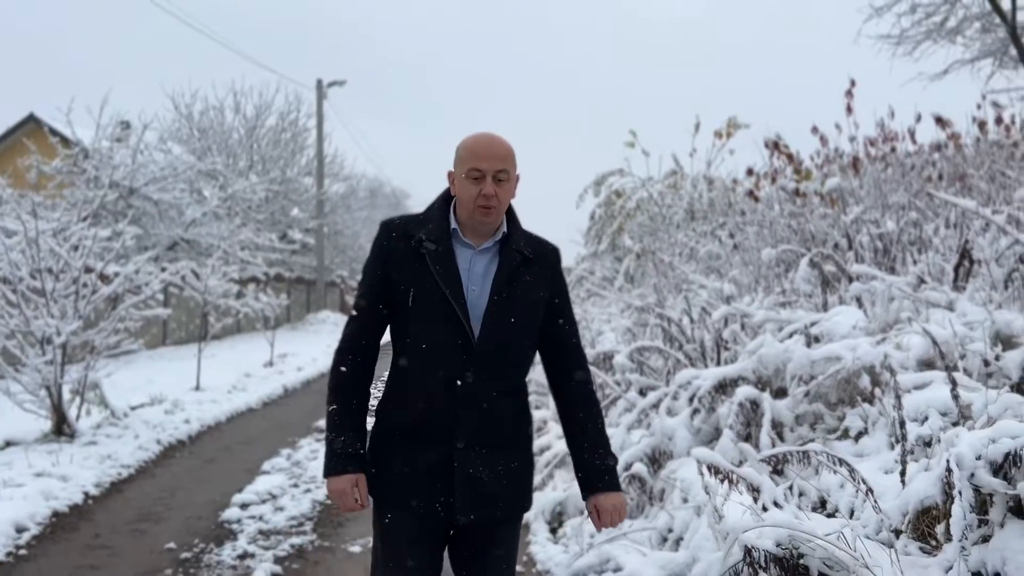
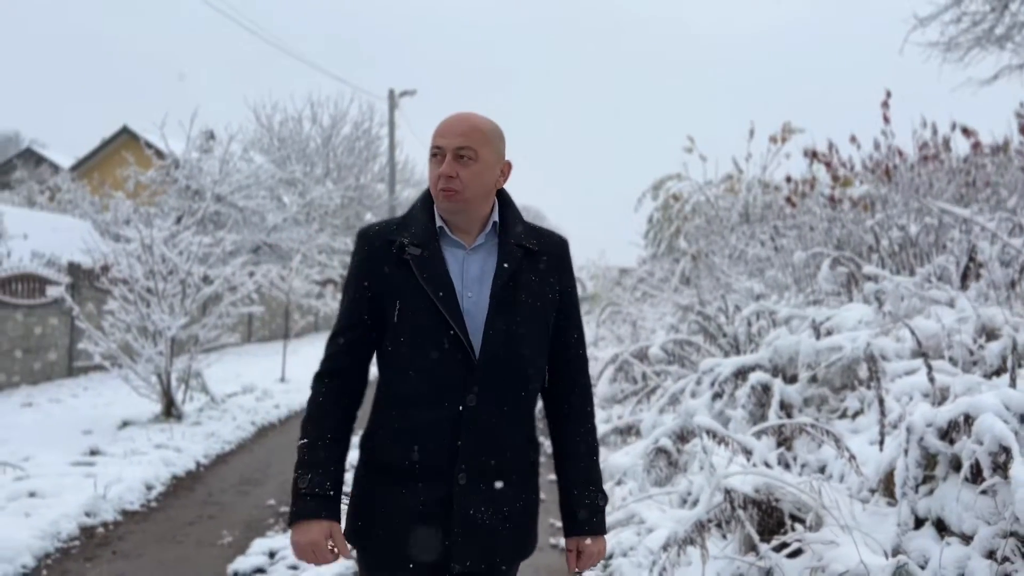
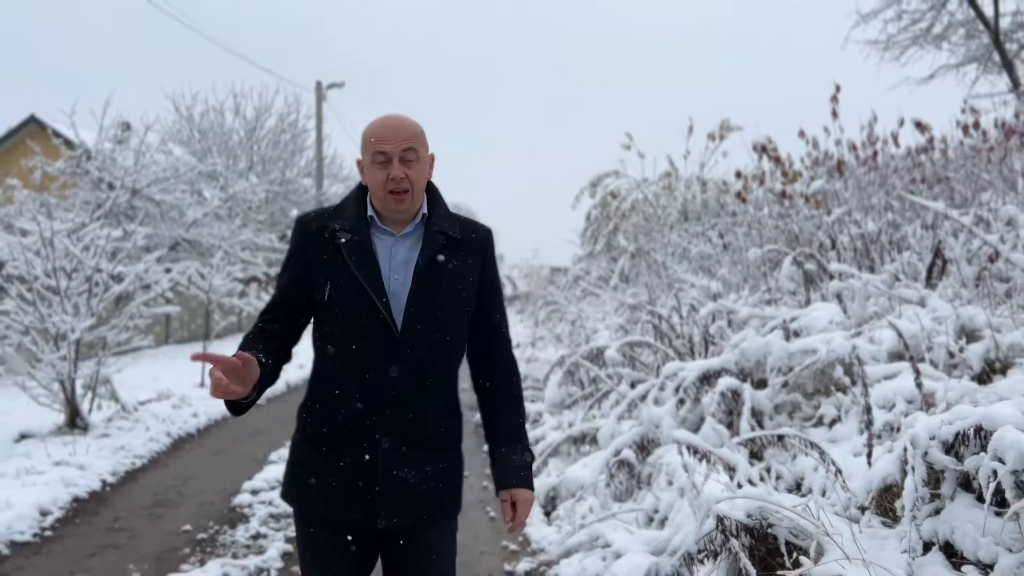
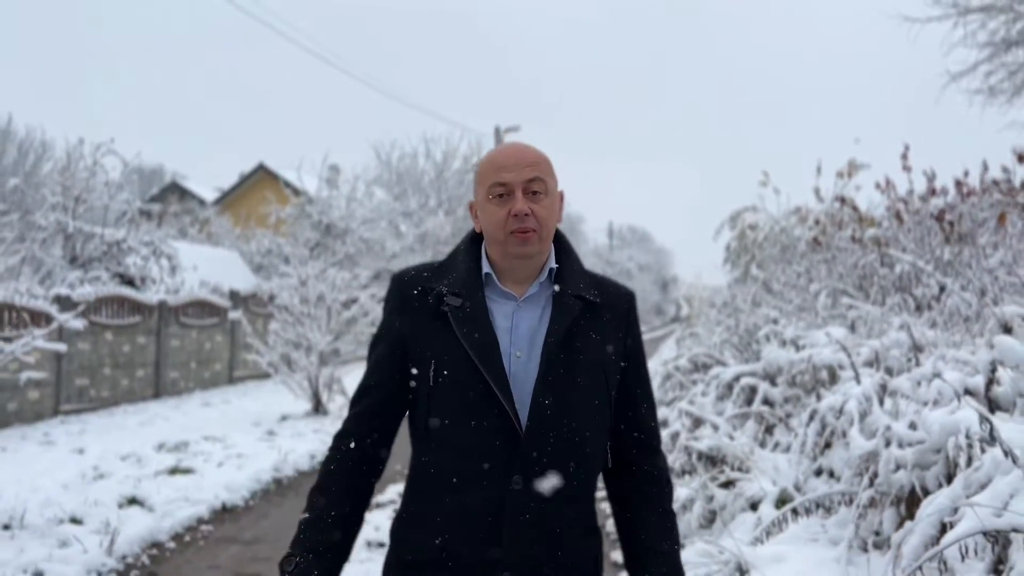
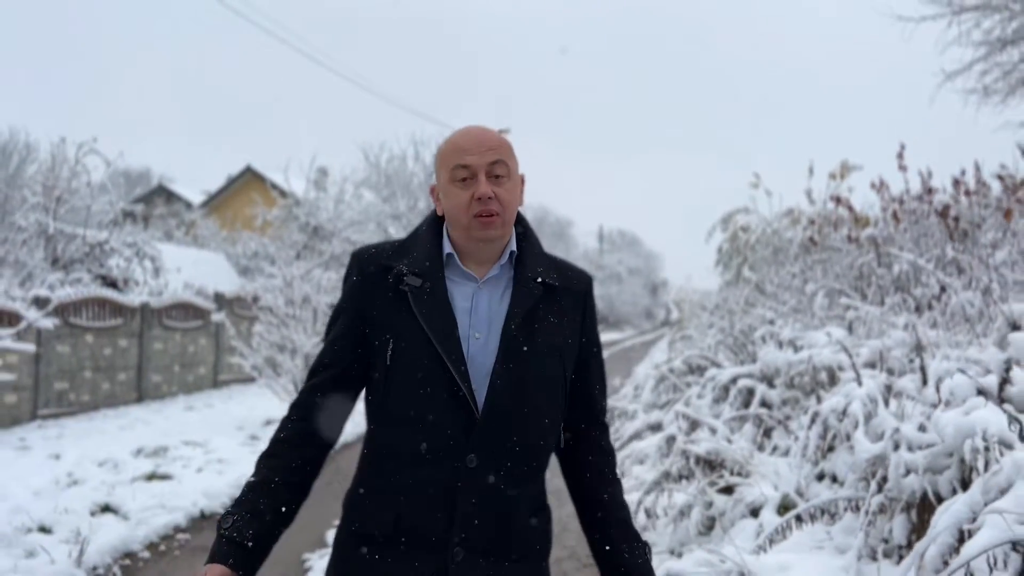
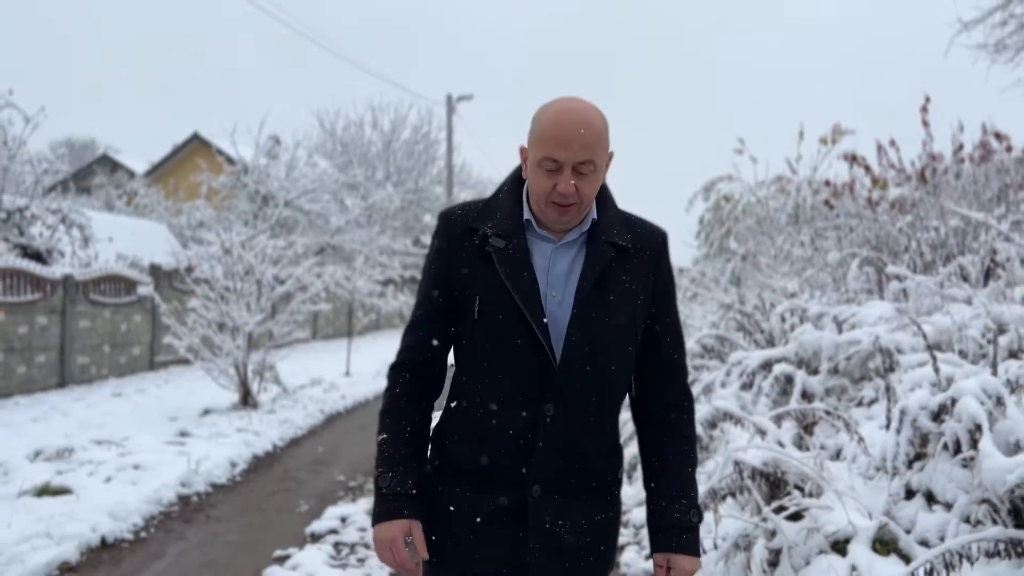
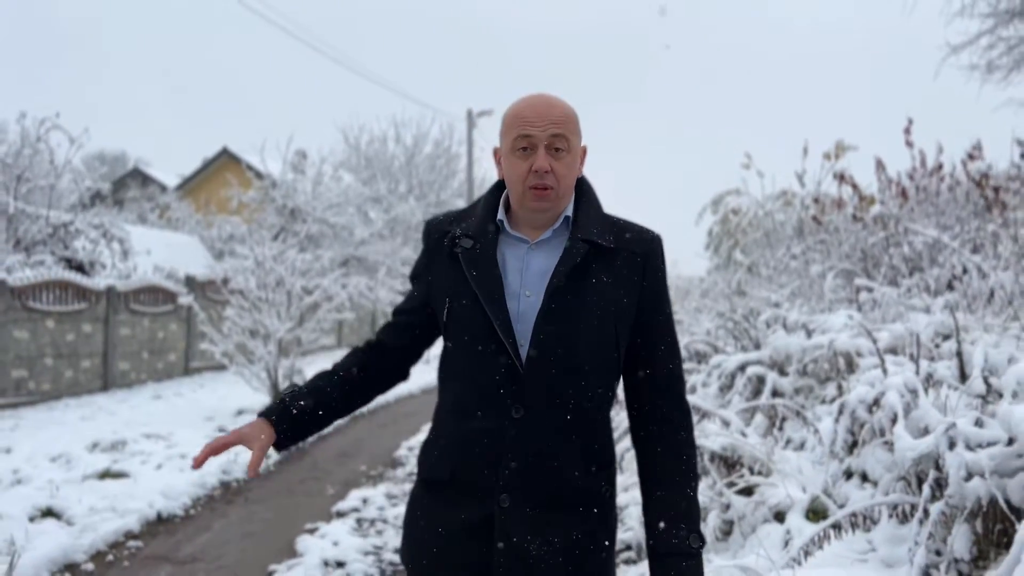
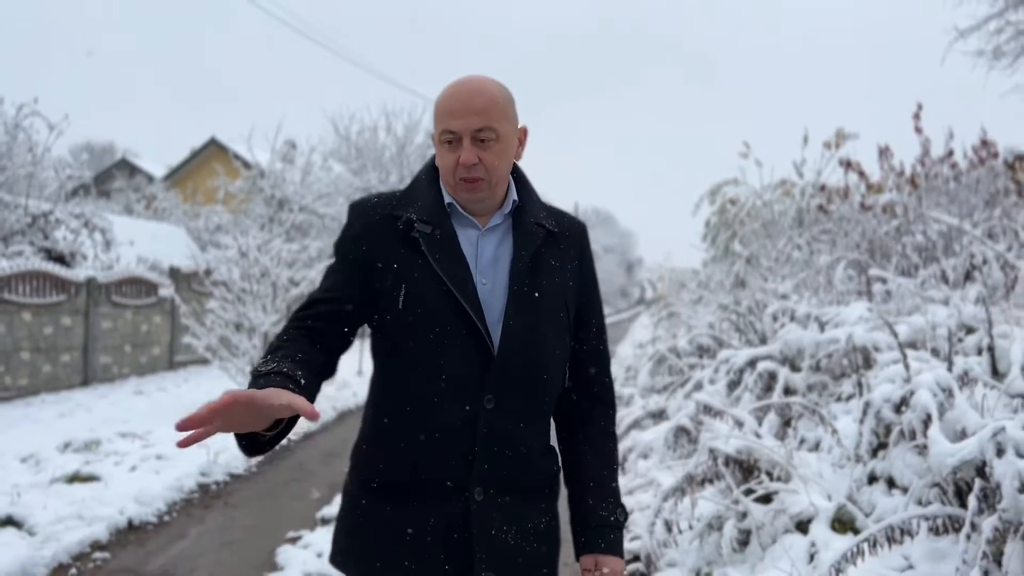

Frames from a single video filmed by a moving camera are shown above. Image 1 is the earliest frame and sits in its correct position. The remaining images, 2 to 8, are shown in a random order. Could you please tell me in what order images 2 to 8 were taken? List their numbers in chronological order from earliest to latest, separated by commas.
3, 2, 6, 8, 7, 5, 4
